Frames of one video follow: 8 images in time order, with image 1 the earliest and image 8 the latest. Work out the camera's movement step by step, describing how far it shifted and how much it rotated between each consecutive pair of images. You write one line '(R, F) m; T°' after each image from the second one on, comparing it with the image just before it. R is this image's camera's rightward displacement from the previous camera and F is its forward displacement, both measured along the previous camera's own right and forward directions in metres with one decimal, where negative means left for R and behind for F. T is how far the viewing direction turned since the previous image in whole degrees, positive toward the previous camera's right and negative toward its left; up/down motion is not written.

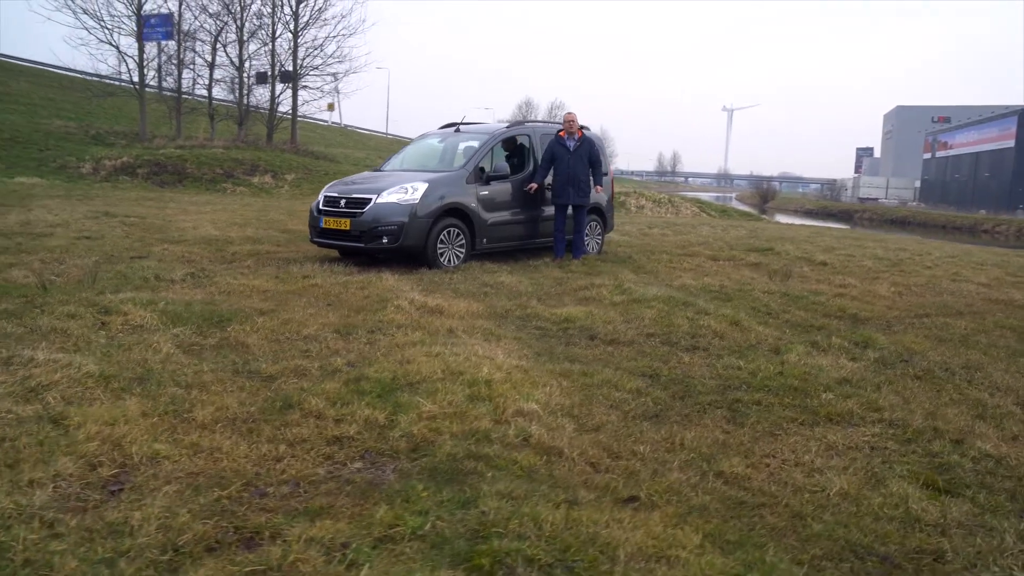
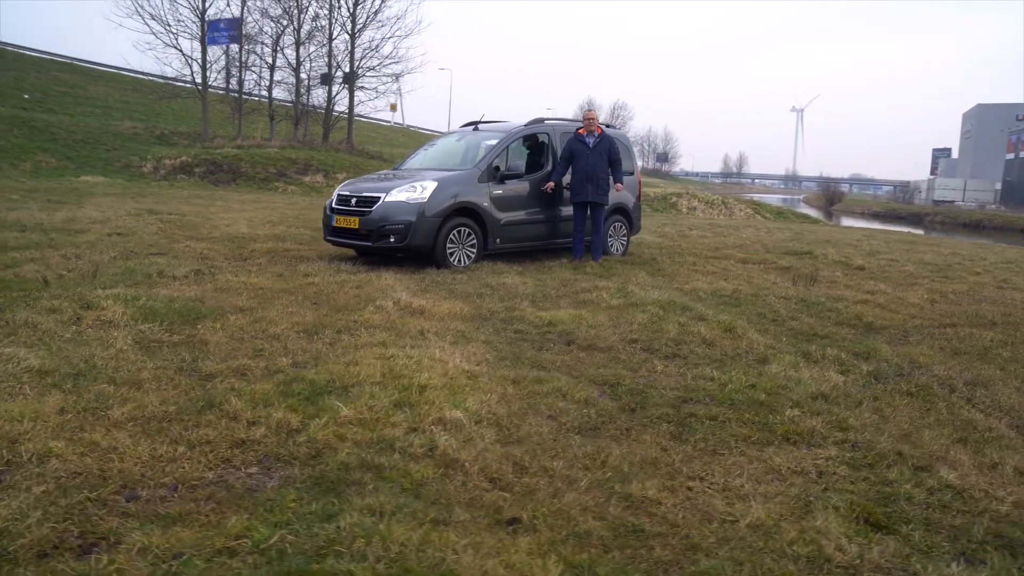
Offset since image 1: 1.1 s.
(+0.7, +0.2) m; -5°
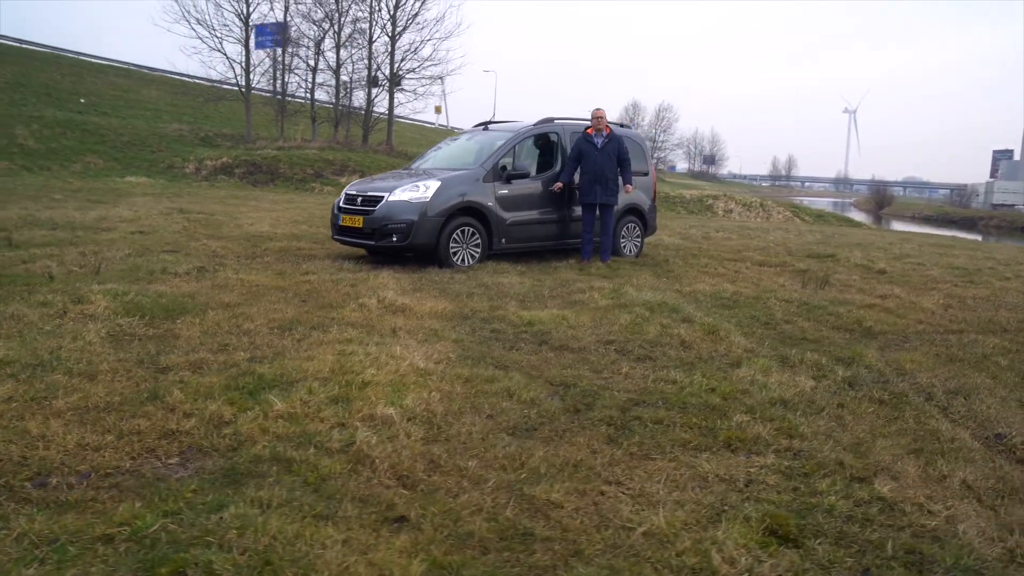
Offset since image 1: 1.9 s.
(+0.6, +0.1) m; -4°
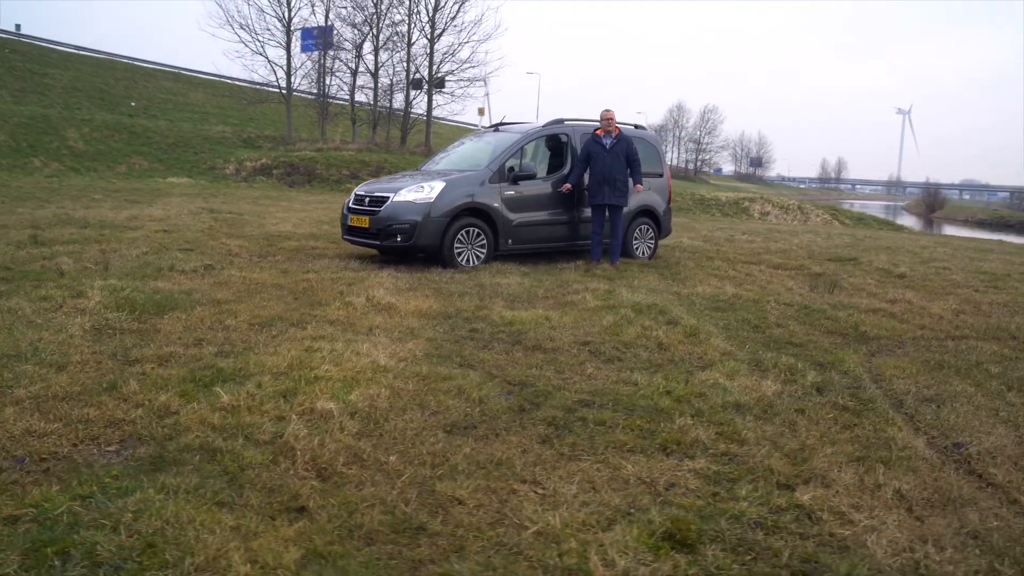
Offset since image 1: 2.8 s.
(+0.5, 0.0) m; -4°
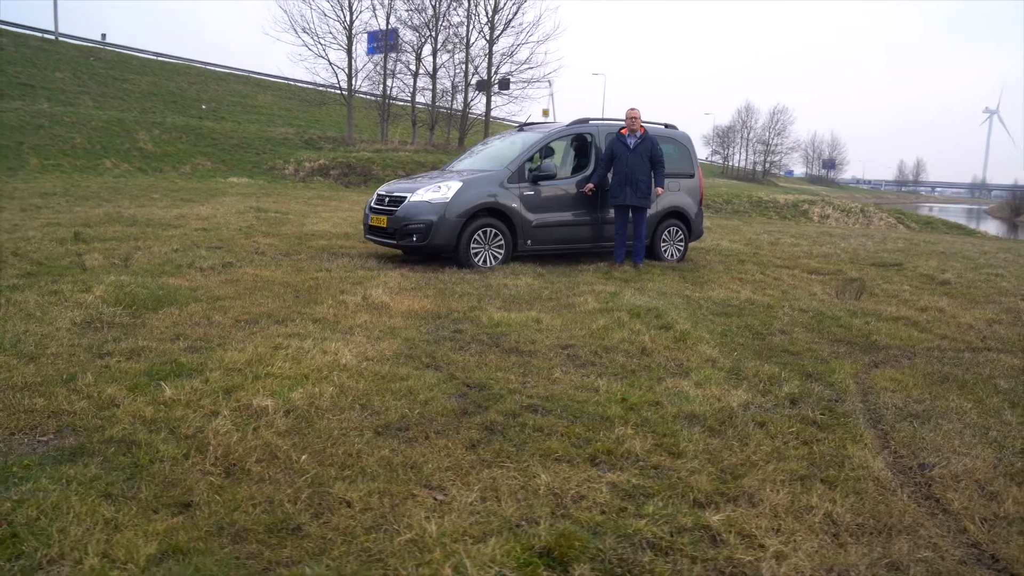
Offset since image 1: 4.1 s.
(+0.6, +0.1) m; -5°
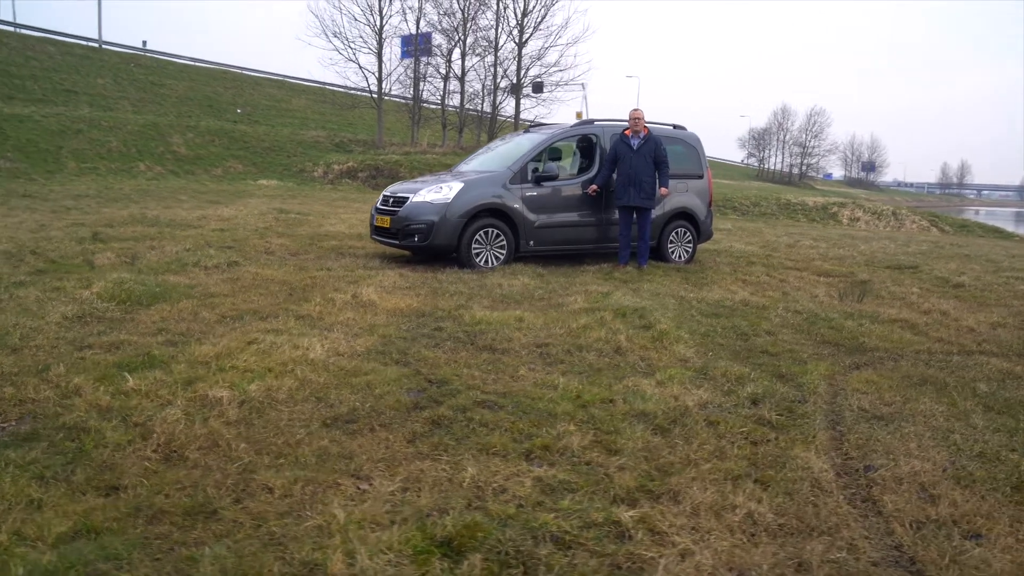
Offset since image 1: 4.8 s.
(+0.5, 0.0) m; -3°
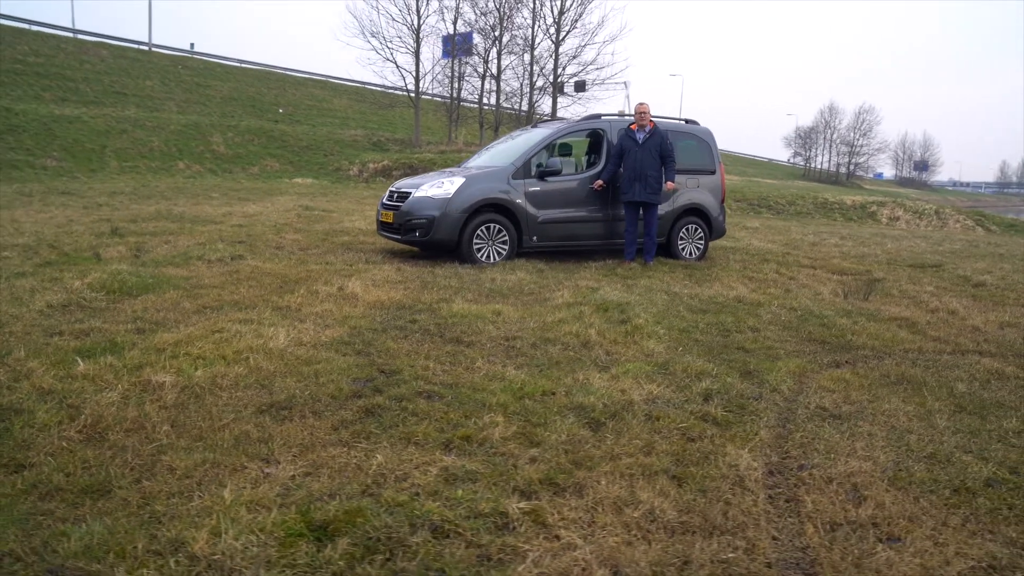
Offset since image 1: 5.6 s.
(+0.6, +0.1) m; -4°
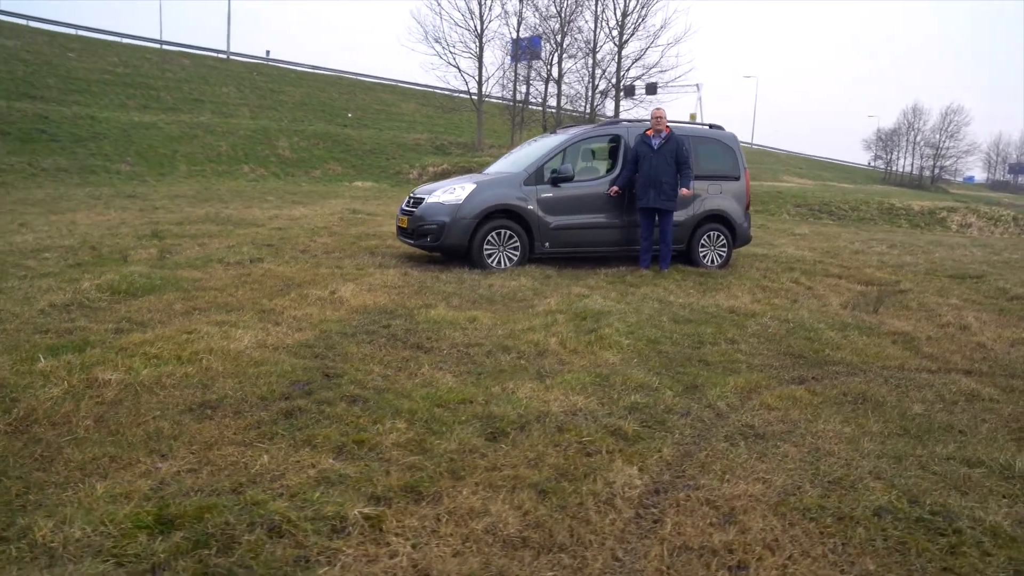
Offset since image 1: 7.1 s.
(+0.8, 0.0) m; -6°
